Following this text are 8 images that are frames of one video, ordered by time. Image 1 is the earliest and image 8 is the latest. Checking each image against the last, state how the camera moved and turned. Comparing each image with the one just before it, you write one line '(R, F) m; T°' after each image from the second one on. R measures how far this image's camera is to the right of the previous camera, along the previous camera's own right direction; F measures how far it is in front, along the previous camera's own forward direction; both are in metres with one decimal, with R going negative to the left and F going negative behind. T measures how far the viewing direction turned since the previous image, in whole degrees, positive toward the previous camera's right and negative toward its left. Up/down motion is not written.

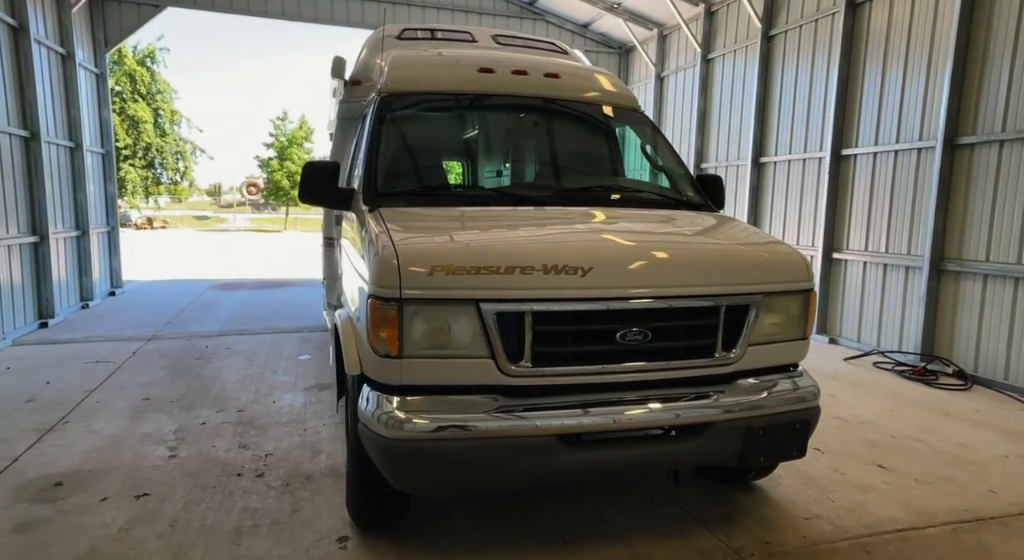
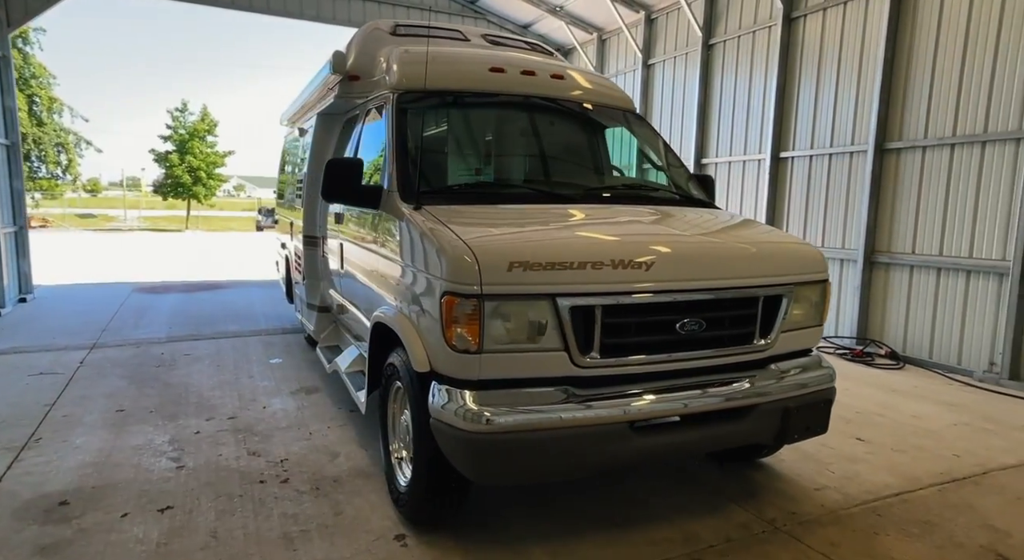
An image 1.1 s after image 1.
(-0.6, 0.0) m; +8°
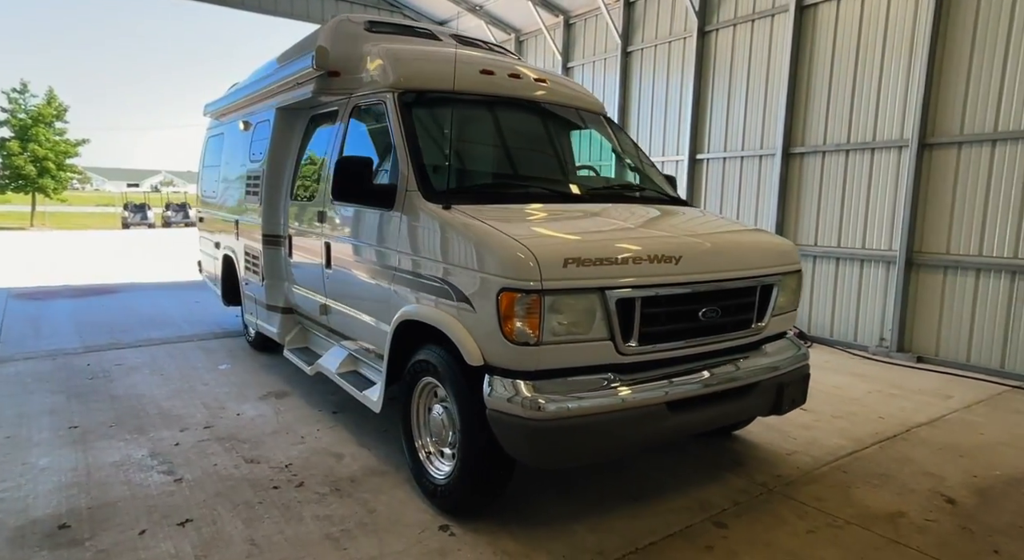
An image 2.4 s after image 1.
(-0.7, -0.1) m; +10°
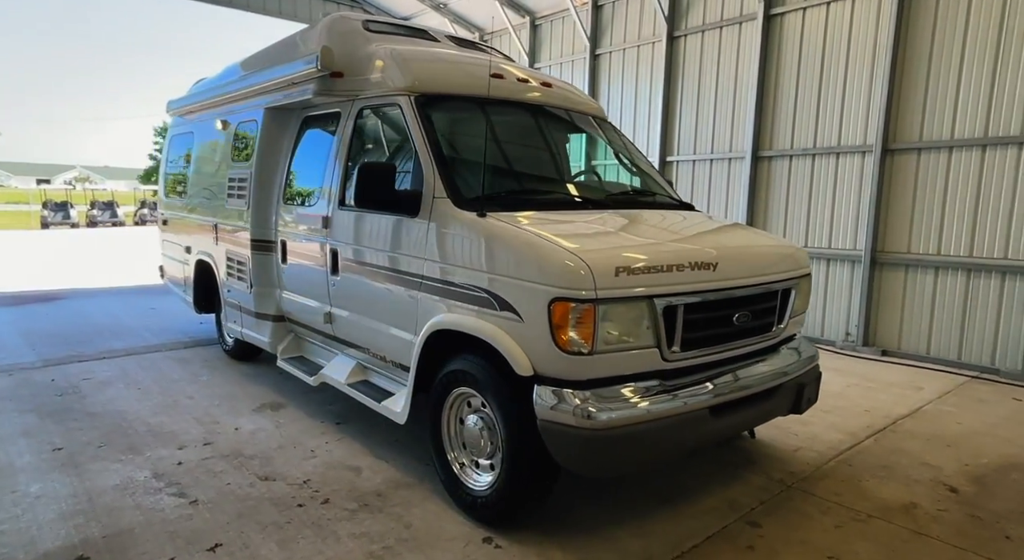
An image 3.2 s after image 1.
(-0.4, 0.0) m; +5°
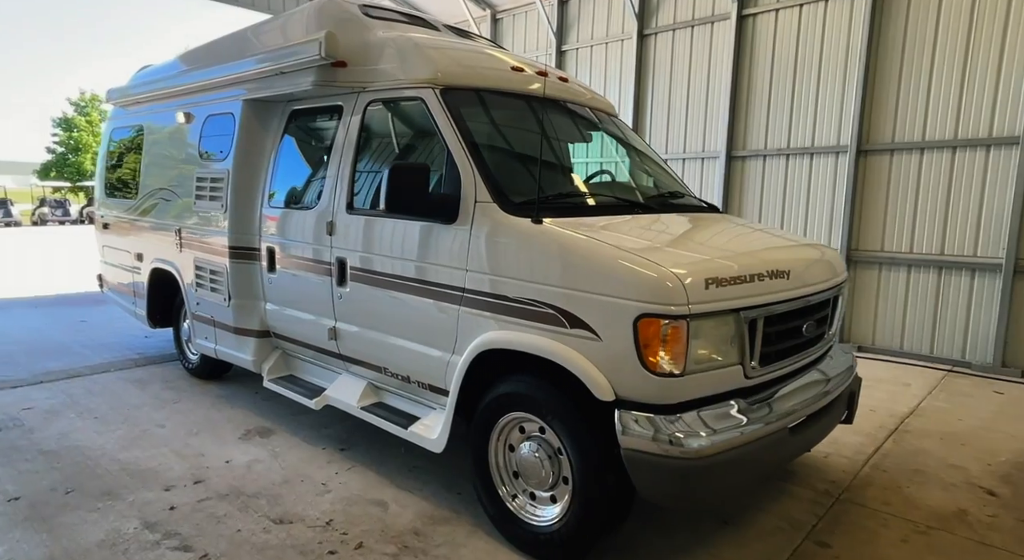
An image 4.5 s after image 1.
(-0.6, +0.3) m; +6°
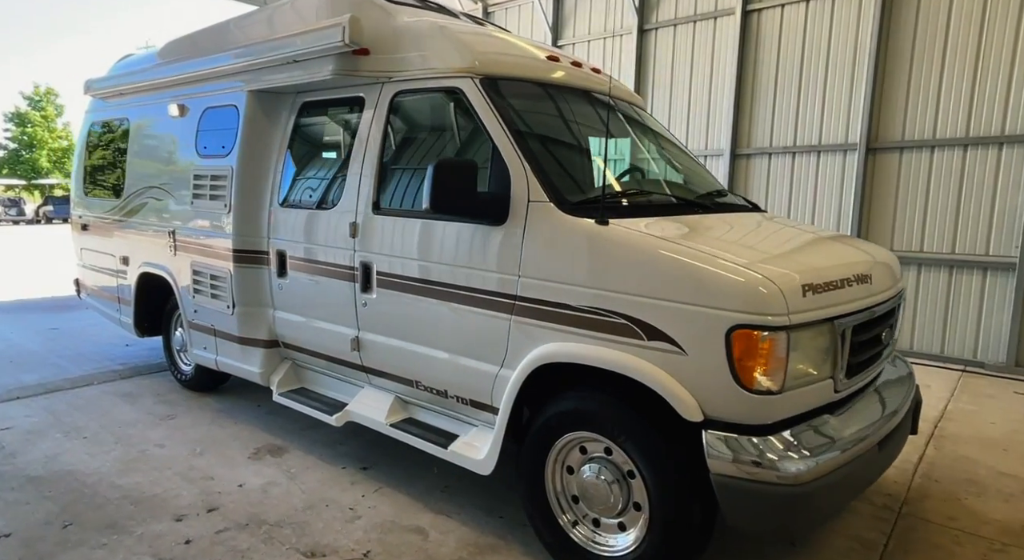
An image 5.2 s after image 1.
(-0.4, +0.3) m; +3°
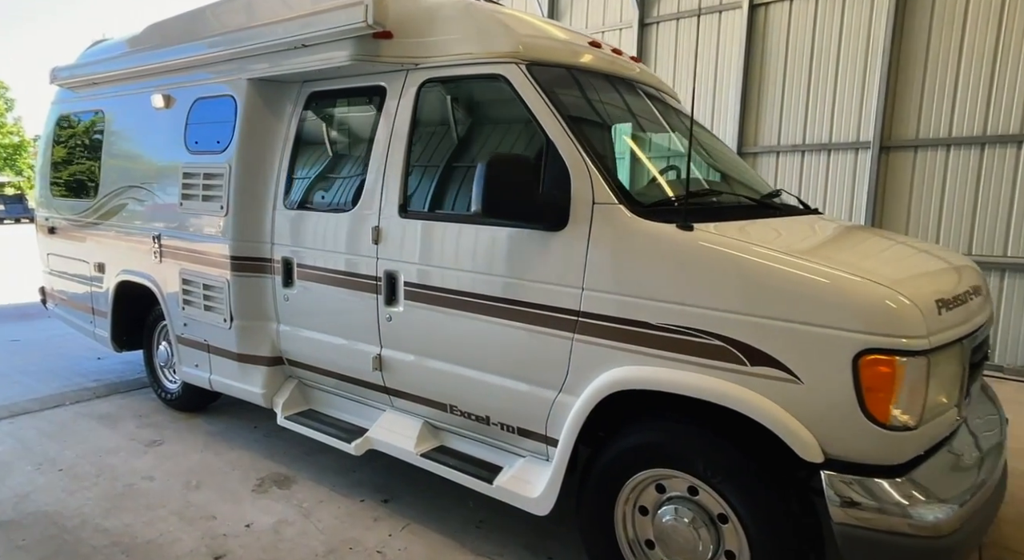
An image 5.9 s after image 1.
(-0.3, +0.4) m; +3°
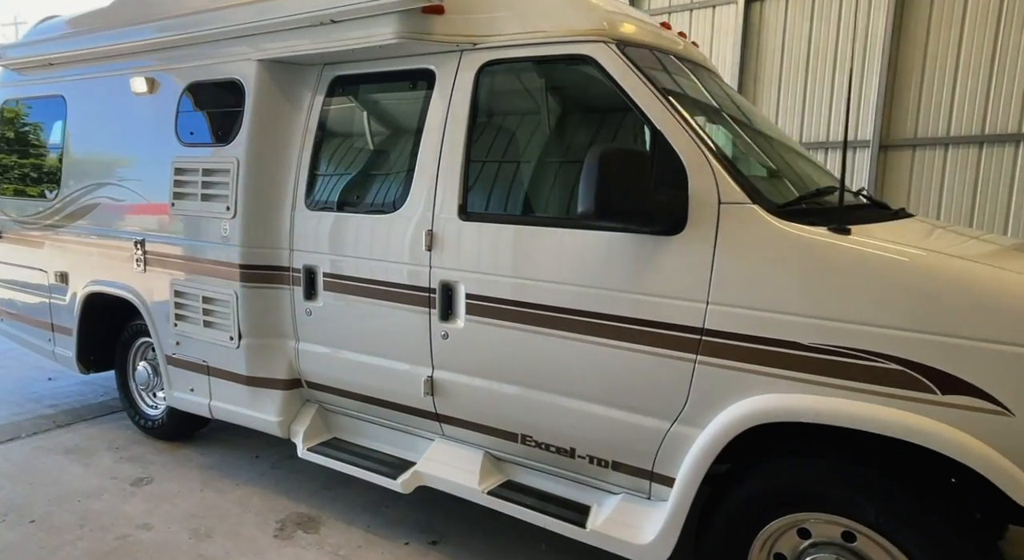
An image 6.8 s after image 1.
(-0.5, +0.4) m; +5°
